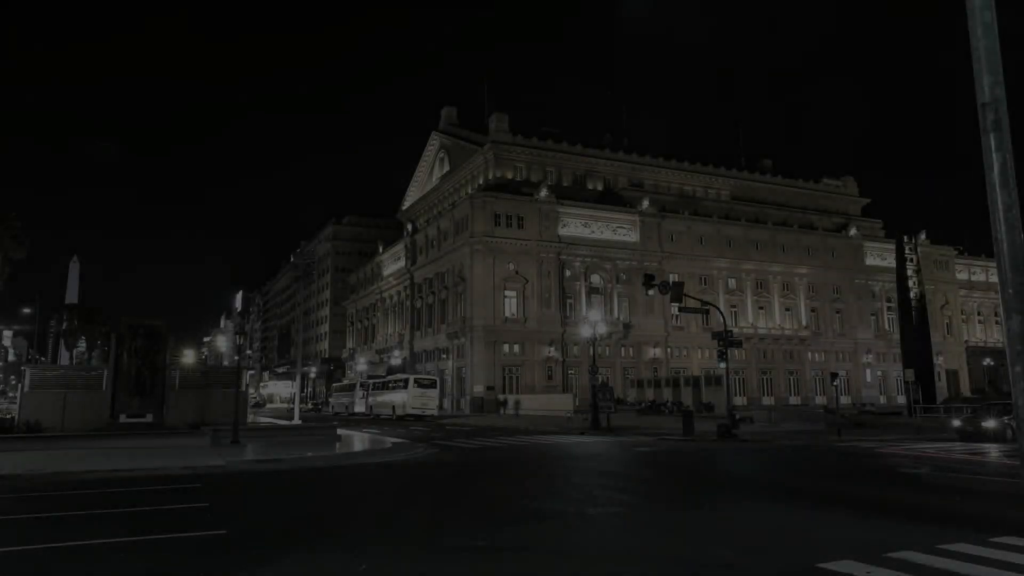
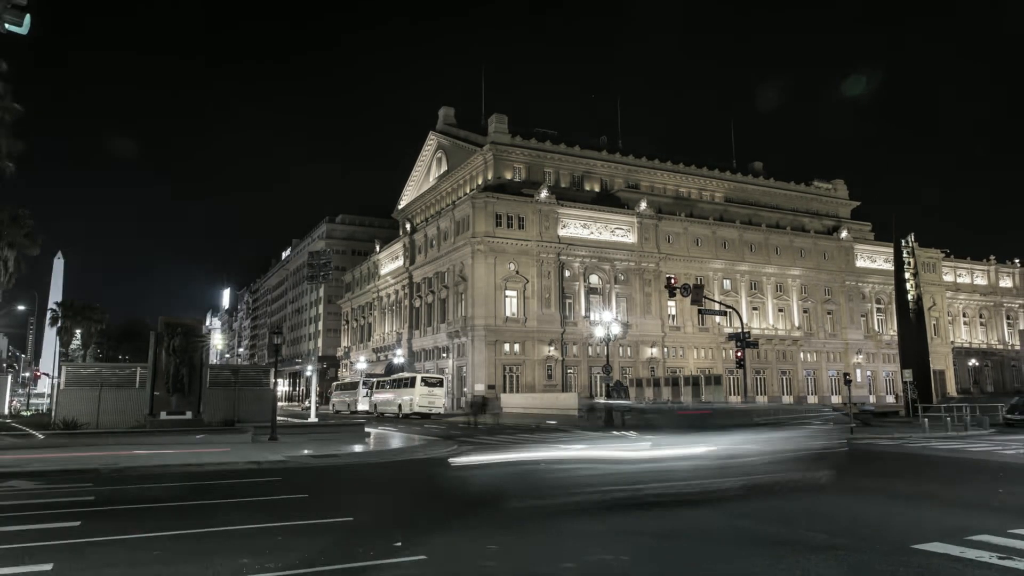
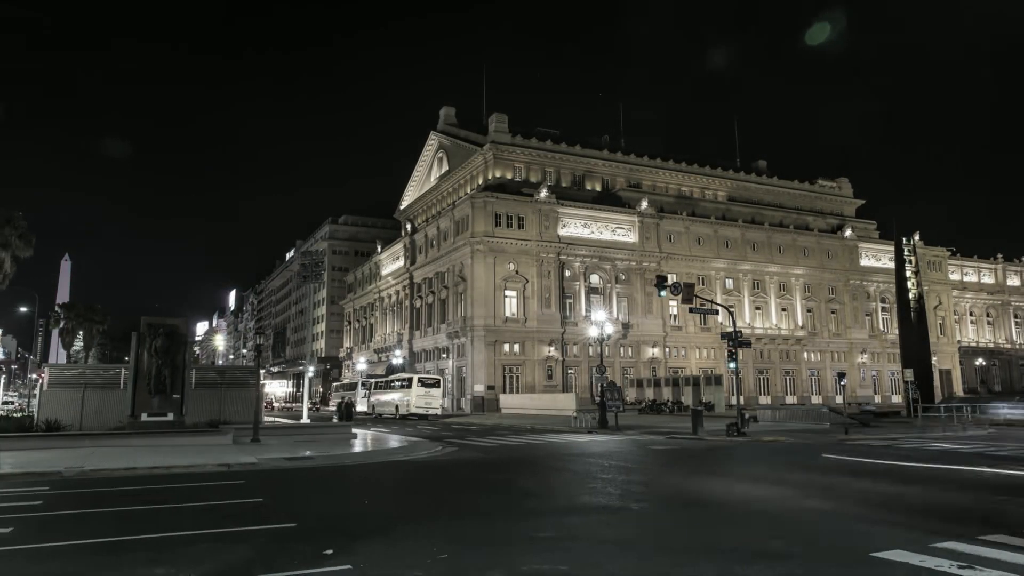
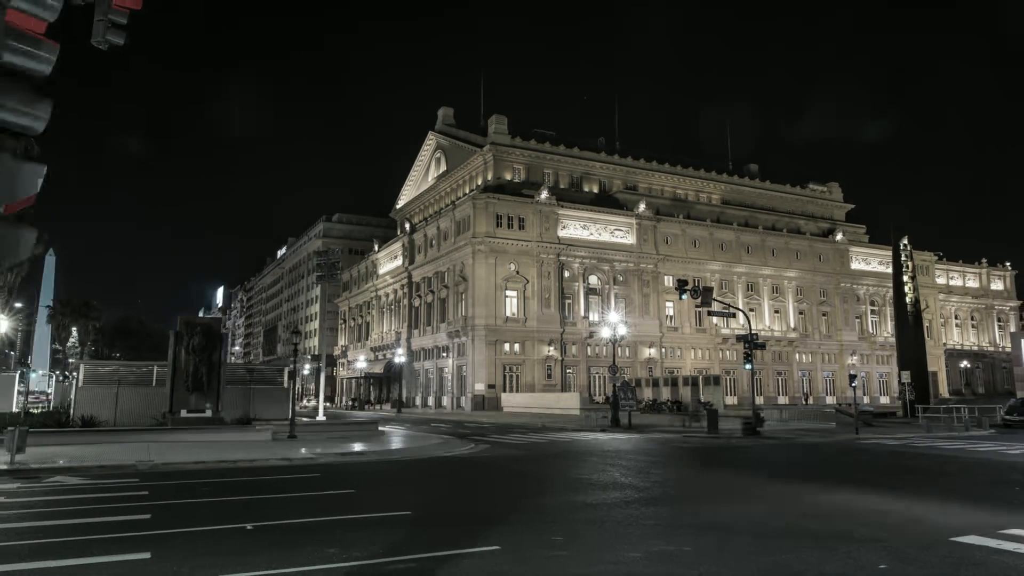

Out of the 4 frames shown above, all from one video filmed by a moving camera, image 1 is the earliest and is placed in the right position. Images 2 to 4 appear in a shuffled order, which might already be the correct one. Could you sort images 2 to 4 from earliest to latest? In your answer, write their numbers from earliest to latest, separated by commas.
3, 2, 4
